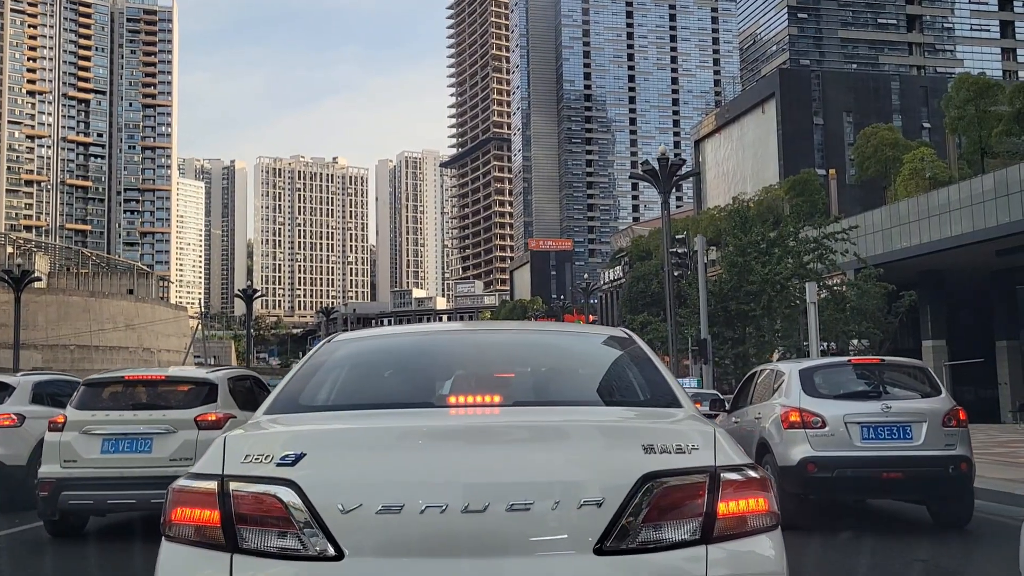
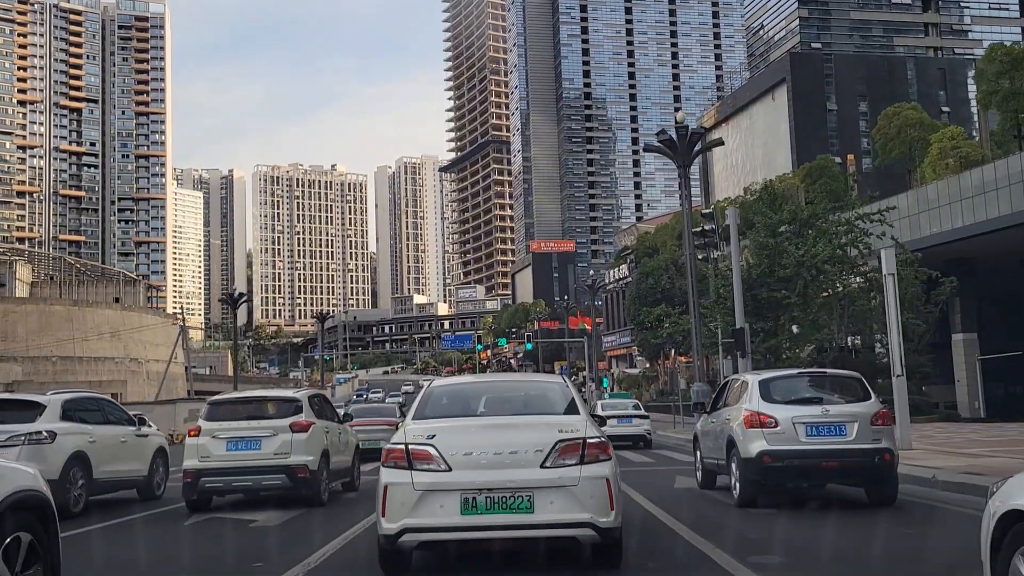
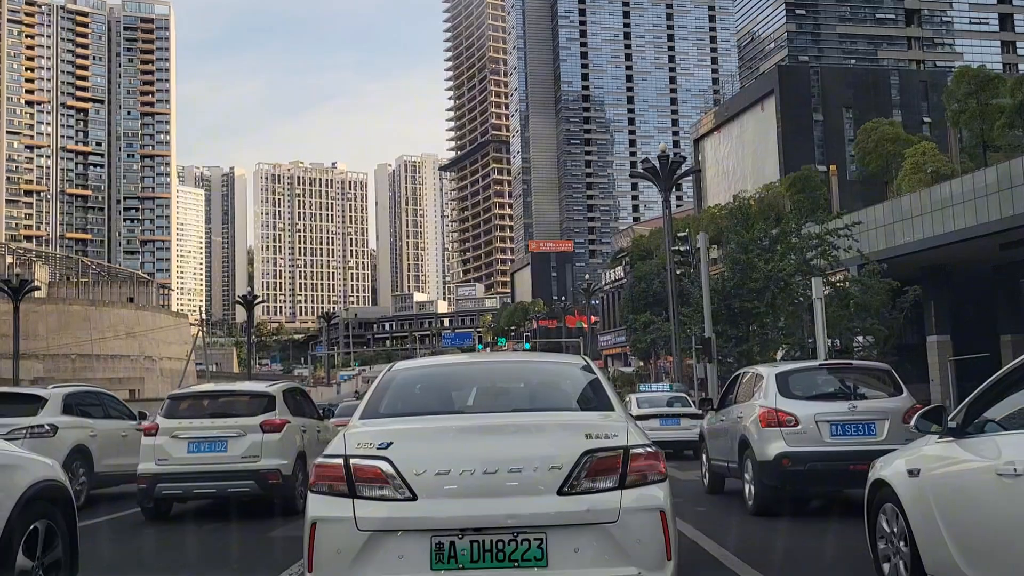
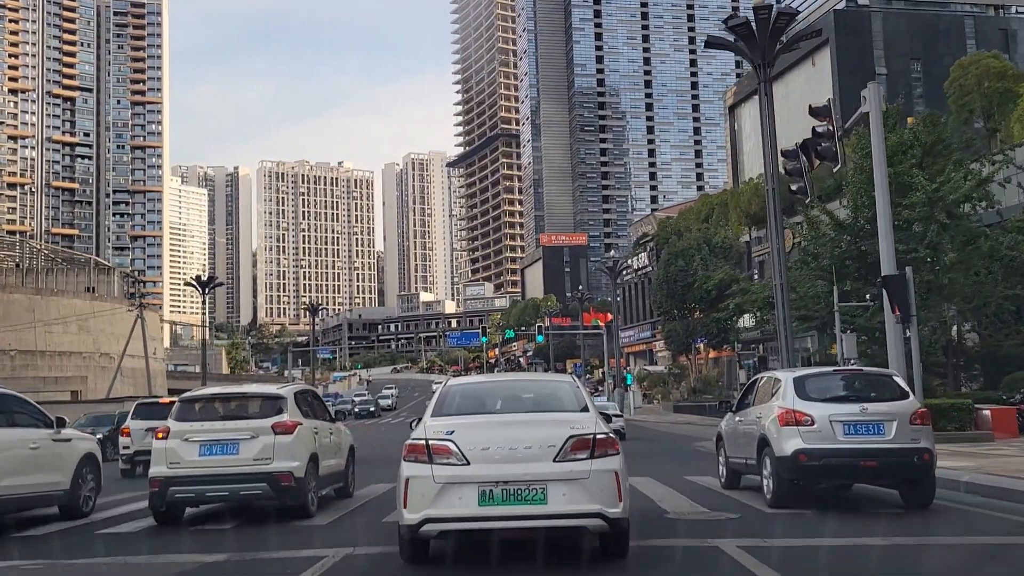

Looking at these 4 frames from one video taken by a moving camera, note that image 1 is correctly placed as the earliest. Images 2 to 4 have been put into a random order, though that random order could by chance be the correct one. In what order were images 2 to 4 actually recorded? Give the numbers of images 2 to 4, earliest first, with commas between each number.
3, 2, 4
